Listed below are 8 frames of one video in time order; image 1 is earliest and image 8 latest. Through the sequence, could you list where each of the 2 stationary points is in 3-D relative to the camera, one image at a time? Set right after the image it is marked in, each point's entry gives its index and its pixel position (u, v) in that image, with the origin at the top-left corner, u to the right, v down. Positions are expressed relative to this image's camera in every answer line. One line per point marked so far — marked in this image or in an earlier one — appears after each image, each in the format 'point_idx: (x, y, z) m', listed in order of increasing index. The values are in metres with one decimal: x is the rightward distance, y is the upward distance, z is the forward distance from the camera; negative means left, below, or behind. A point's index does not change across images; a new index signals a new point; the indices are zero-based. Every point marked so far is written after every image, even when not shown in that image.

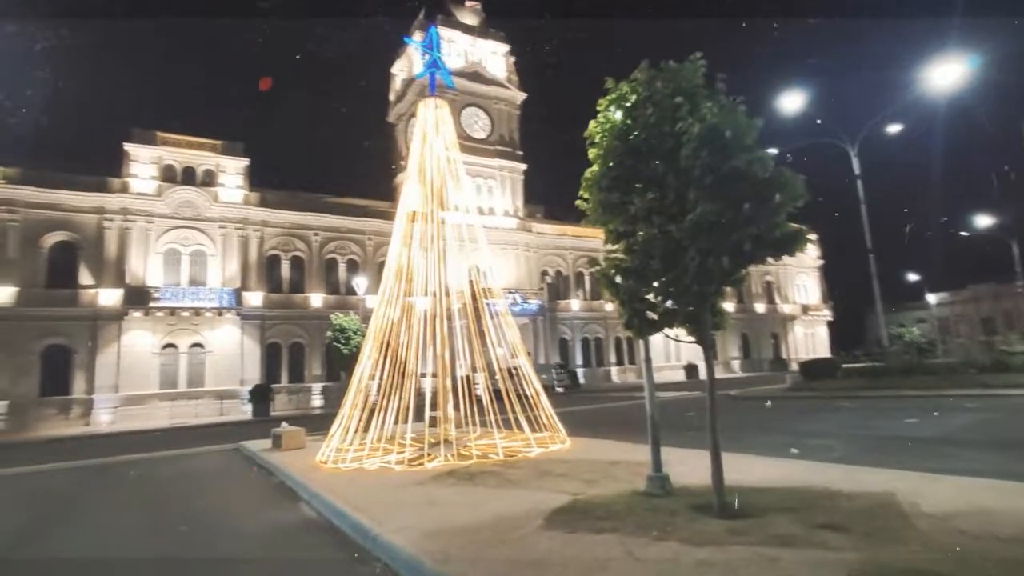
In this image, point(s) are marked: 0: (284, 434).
0: (-4.9, -3.1, +13.2) m
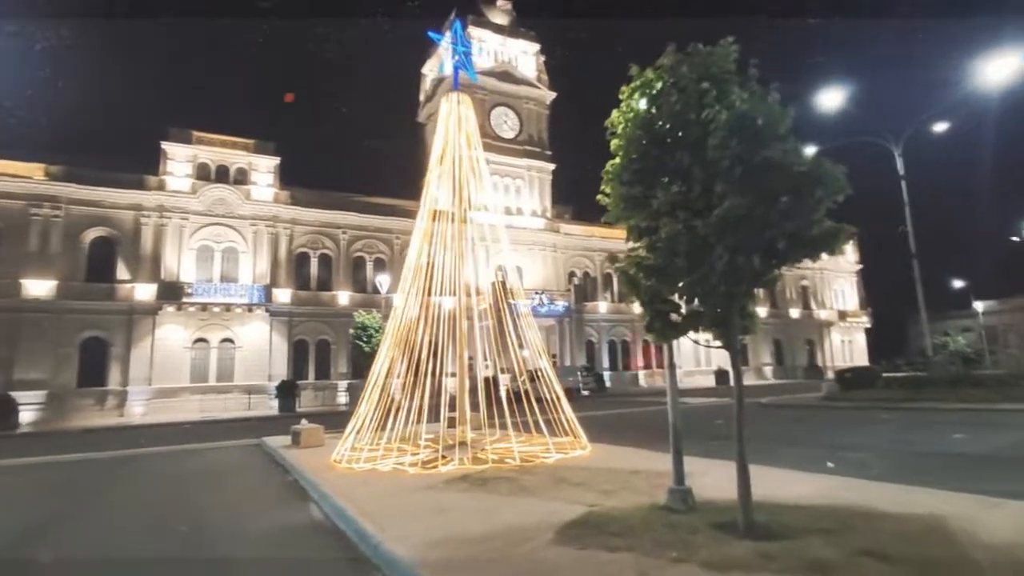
0: (-4.5, -3.1, +13.1) m
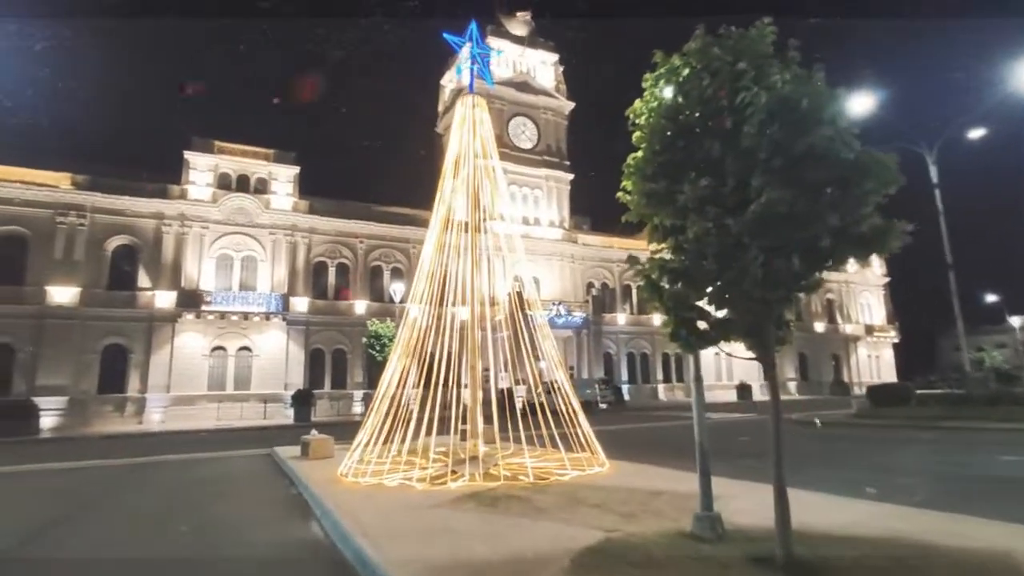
0: (-4.2, -3.2, +12.8) m
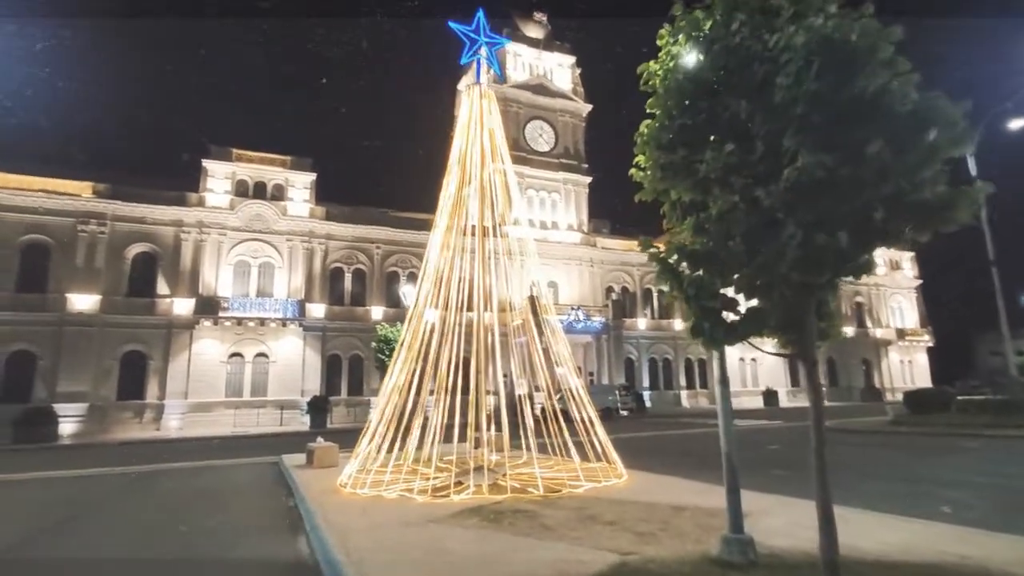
0: (-3.9, -3.2, +12.3) m
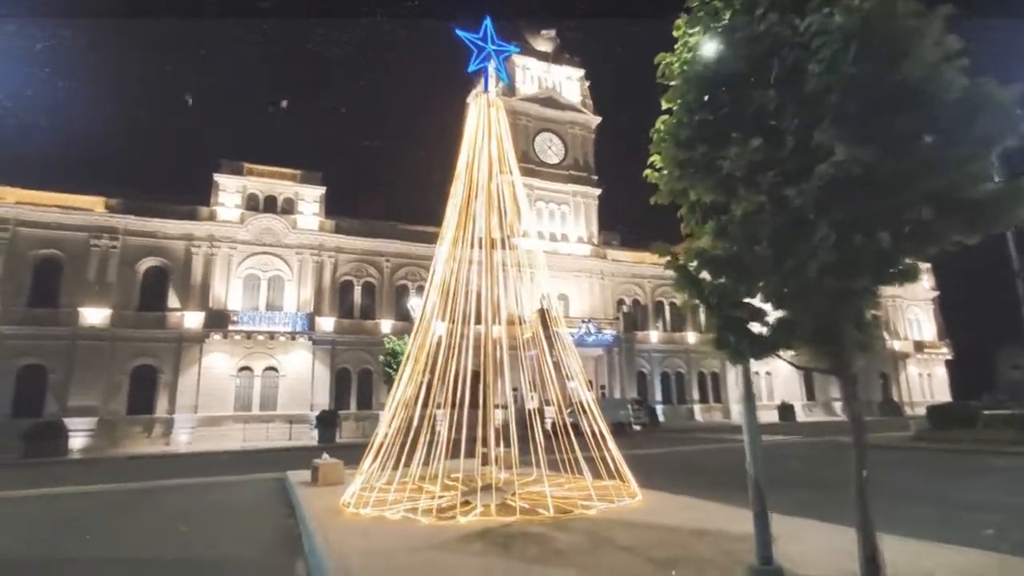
0: (-3.7, -3.5, +12.1) m
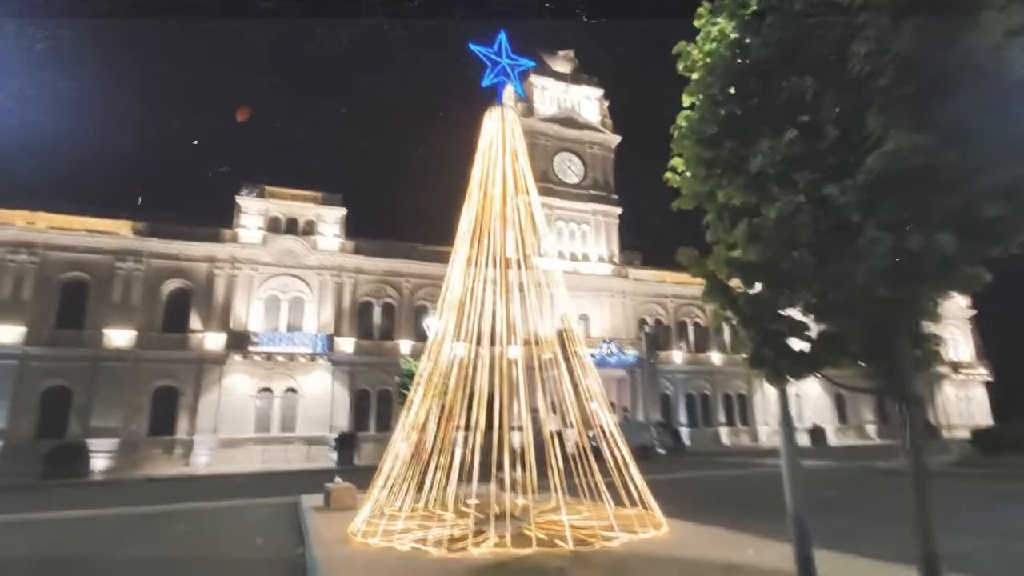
0: (-3.4, -3.9, +11.7) m
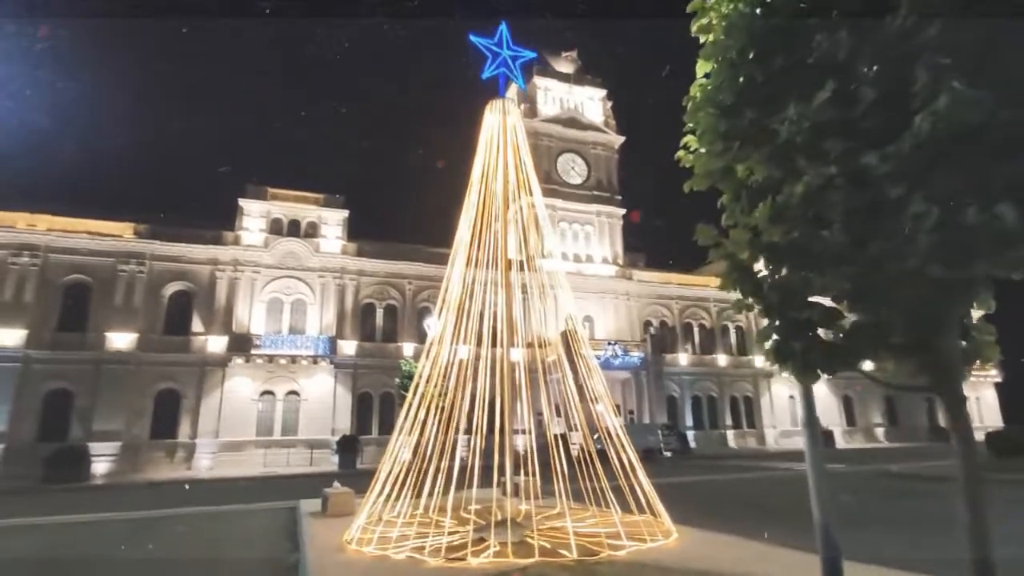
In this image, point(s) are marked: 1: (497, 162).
0: (-3.3, -3.8, +11.4) m
1: (-0.2, +2.3, +11.0) m
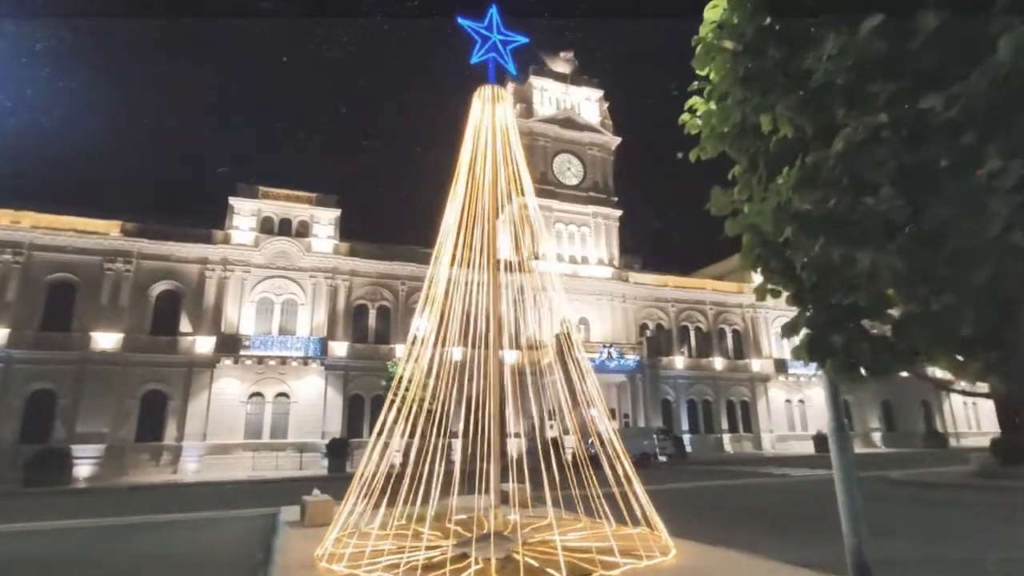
0: (-3.5, -3.8, +10.8) m
1: (-0.4, +2.3, +10.5) m
